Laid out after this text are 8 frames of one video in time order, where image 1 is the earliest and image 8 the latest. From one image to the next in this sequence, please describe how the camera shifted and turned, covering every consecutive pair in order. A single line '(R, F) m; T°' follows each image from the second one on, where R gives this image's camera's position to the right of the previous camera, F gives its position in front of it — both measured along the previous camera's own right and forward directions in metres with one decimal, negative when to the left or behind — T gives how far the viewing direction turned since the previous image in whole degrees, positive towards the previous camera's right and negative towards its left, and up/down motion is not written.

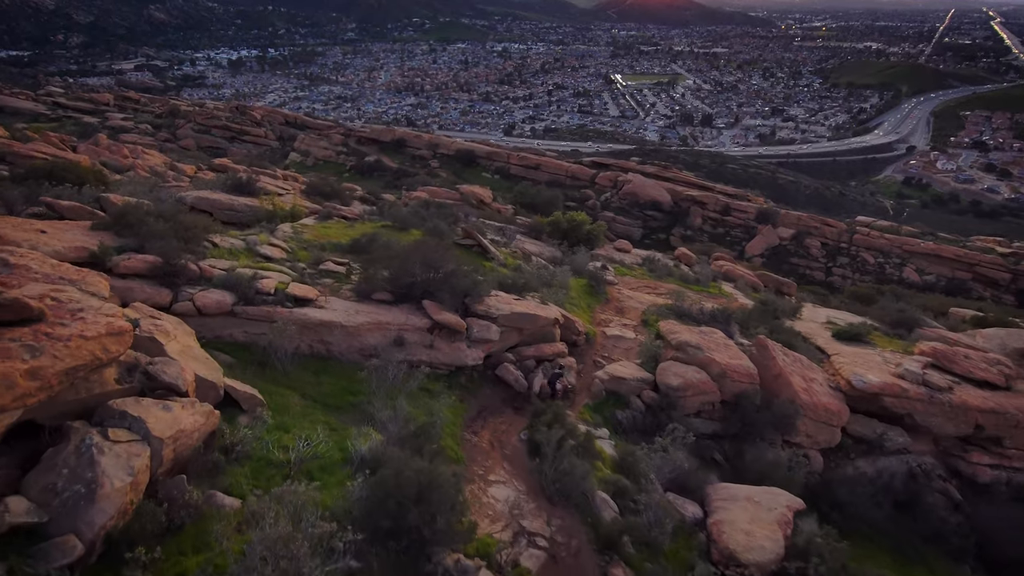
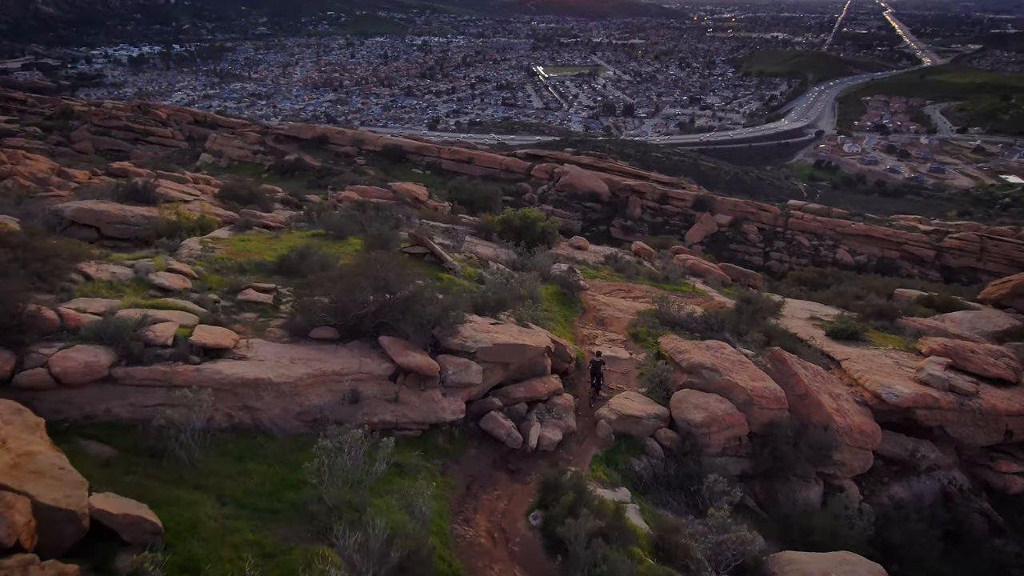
(-0.5, +1.9) m; +6°
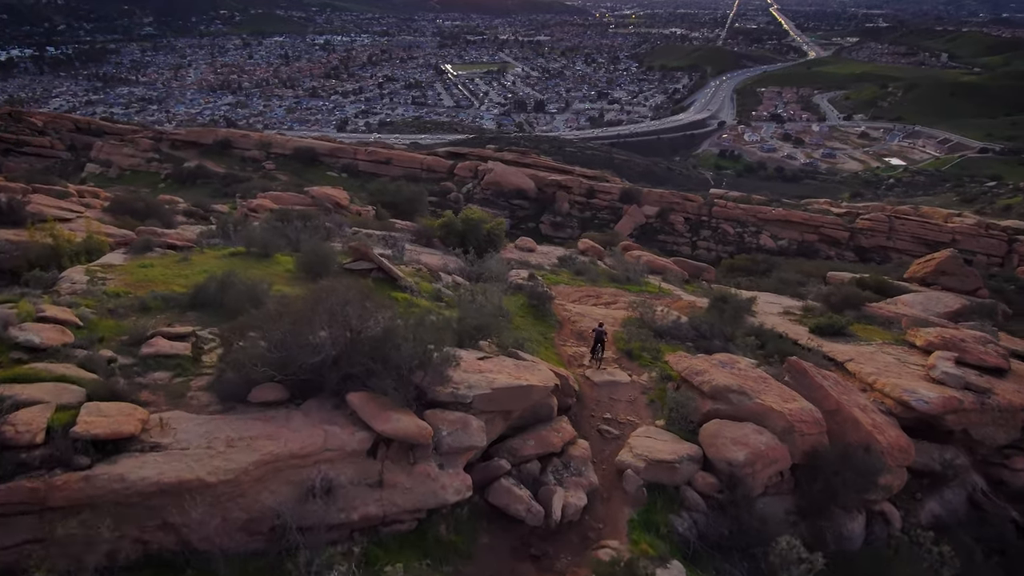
(-0.7, +1.5) m; +7°
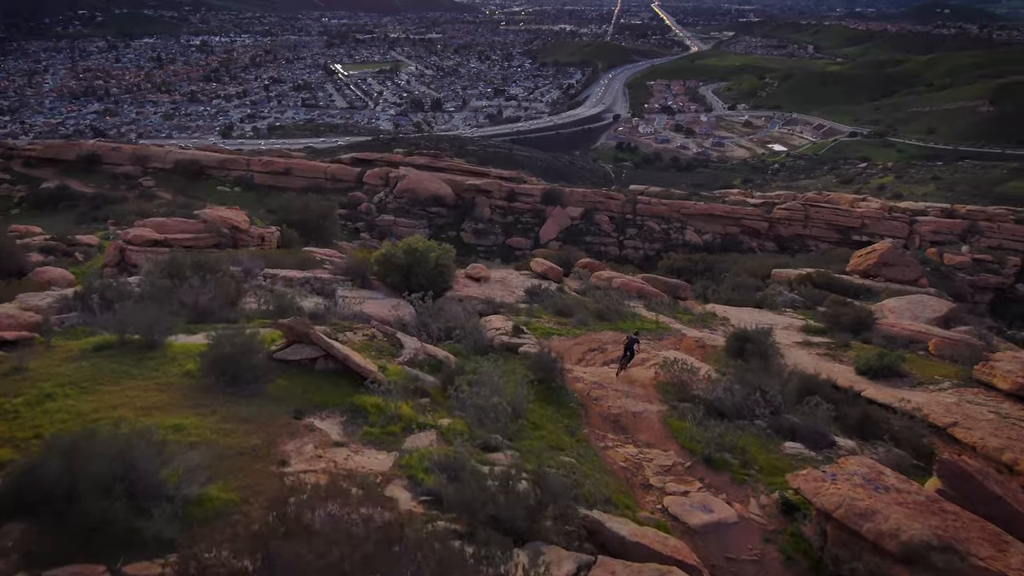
(-1.0, +2.8) m; +8°
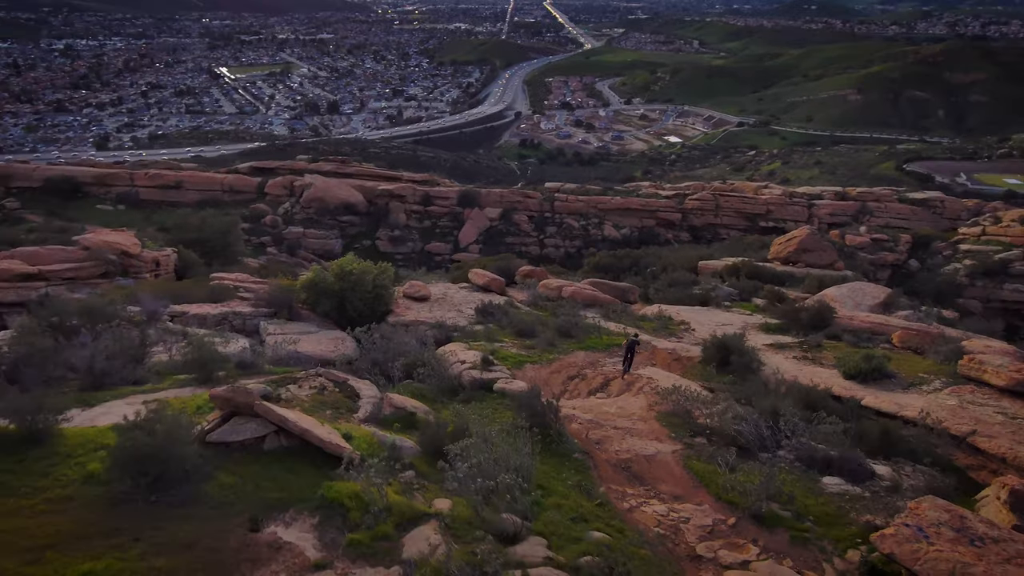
(-0.7, +1.2) m; +8°
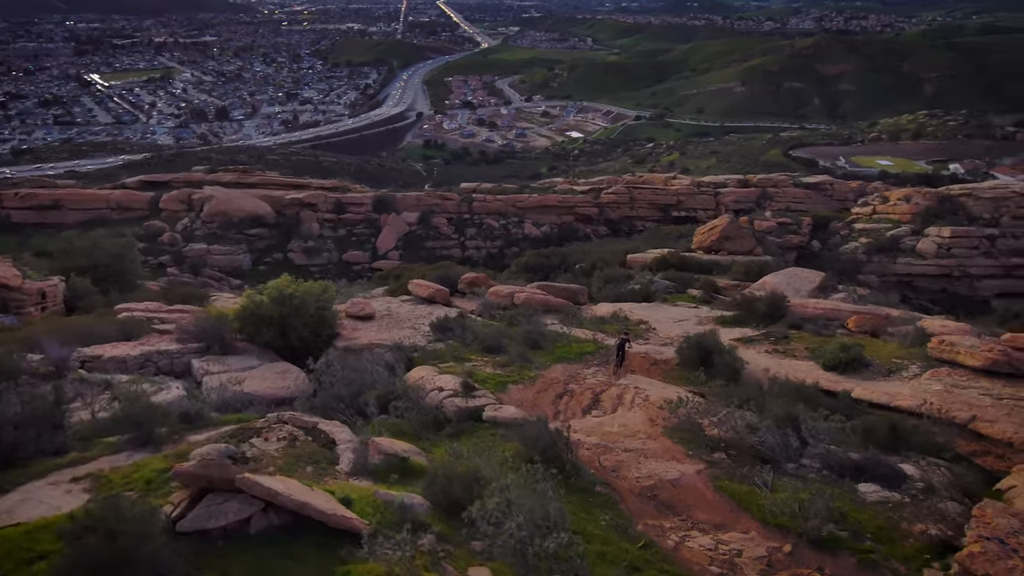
(-0.8, +0.7) m; +8°
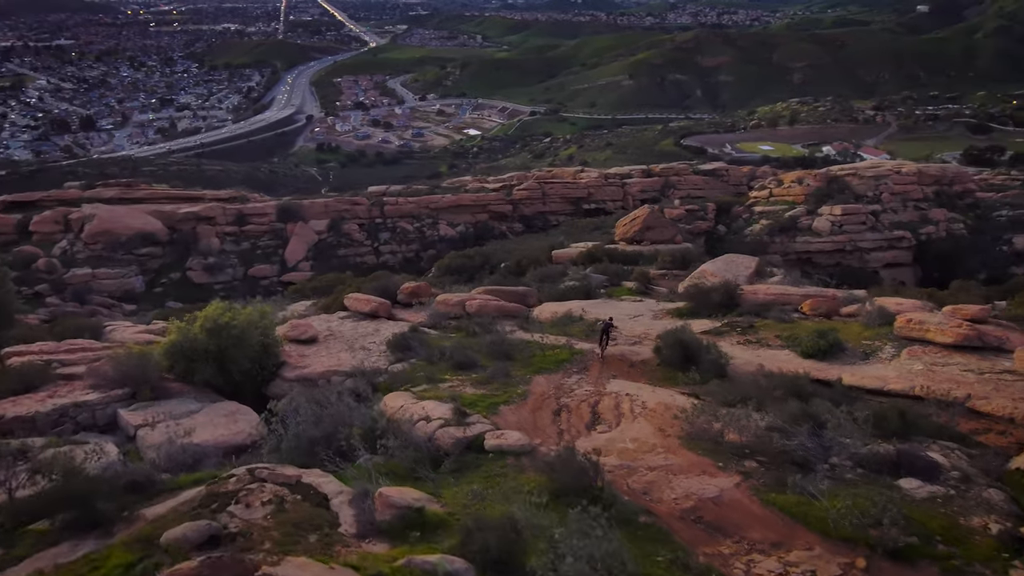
(-0.9, +0.7) m; +8°
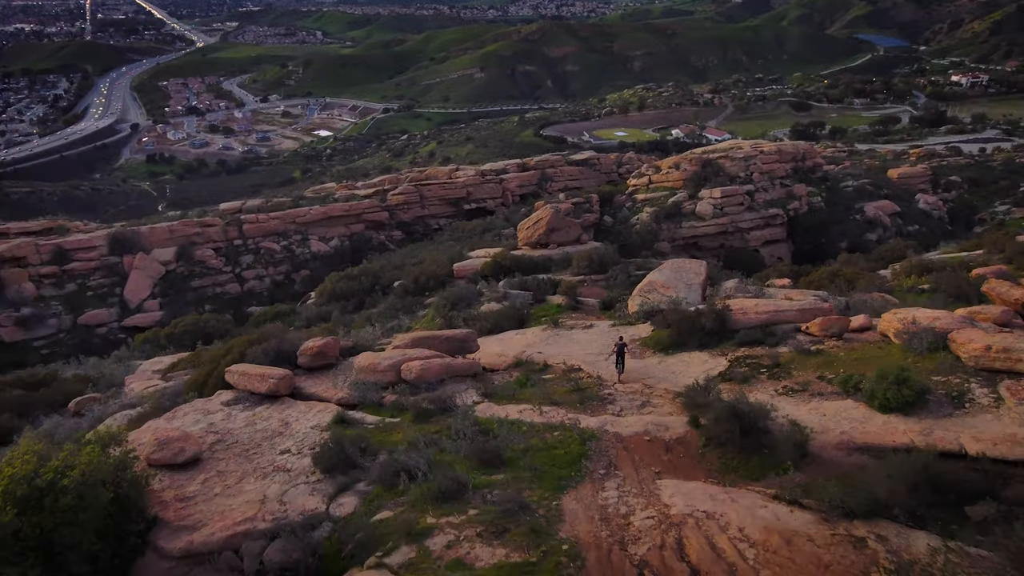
(-1.1, +2.9) m; +12°
